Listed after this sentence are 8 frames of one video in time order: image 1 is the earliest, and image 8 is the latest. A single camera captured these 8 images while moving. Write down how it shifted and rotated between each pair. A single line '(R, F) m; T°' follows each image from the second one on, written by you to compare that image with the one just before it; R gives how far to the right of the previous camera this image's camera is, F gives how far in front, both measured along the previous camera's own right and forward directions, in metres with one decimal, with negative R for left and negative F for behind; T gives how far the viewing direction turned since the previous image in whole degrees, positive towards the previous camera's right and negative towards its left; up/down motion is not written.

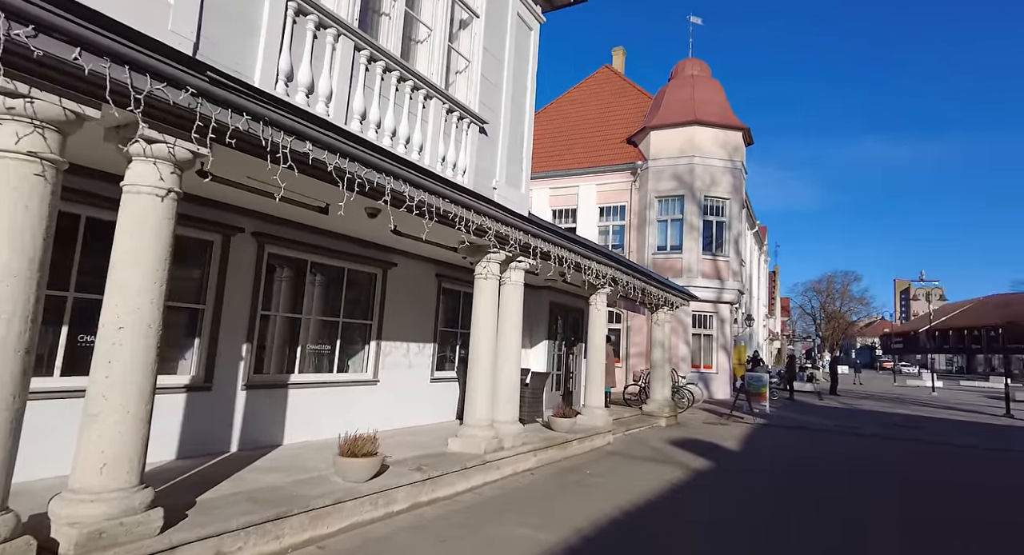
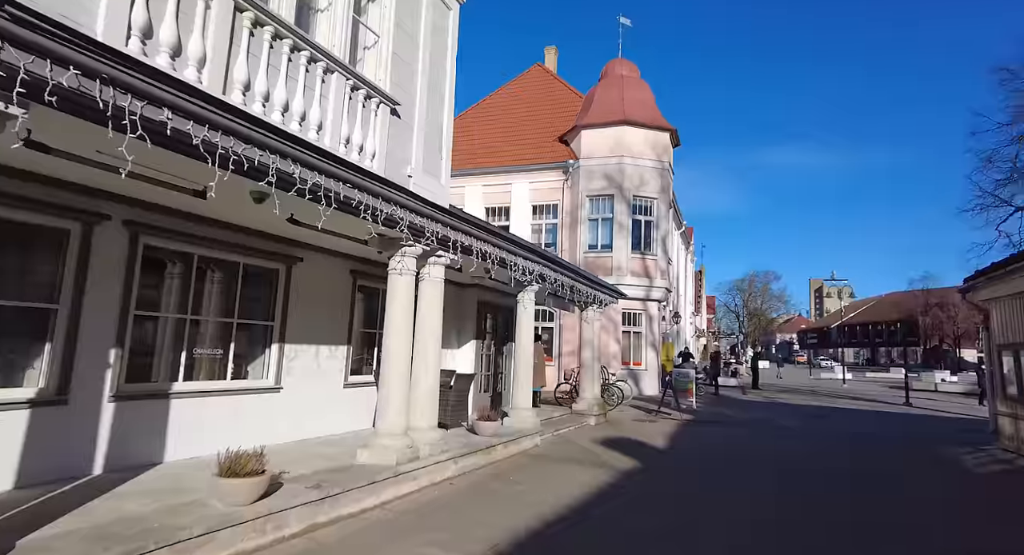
(+0.2, +0.4) m; +7°
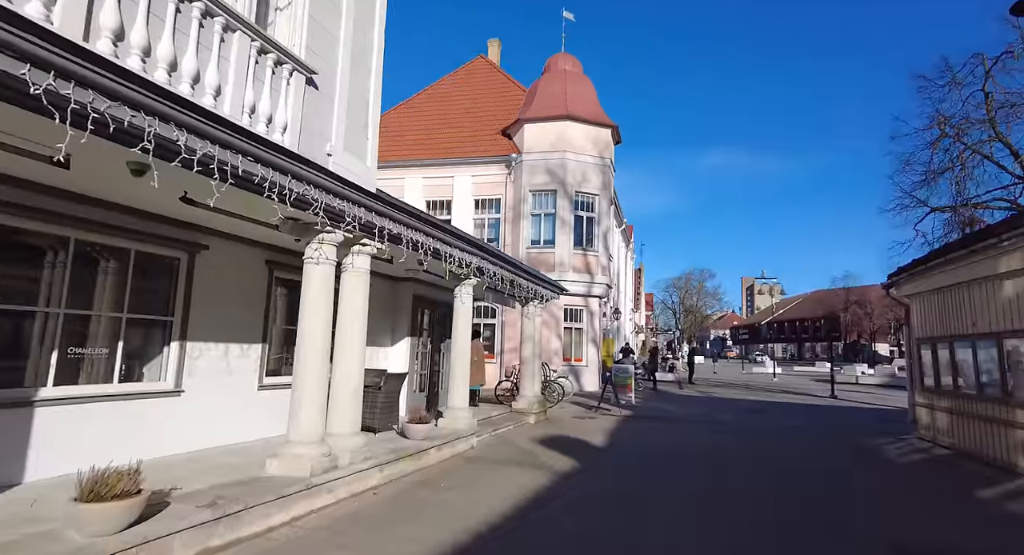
(+0.1, +0.4) m; +6°
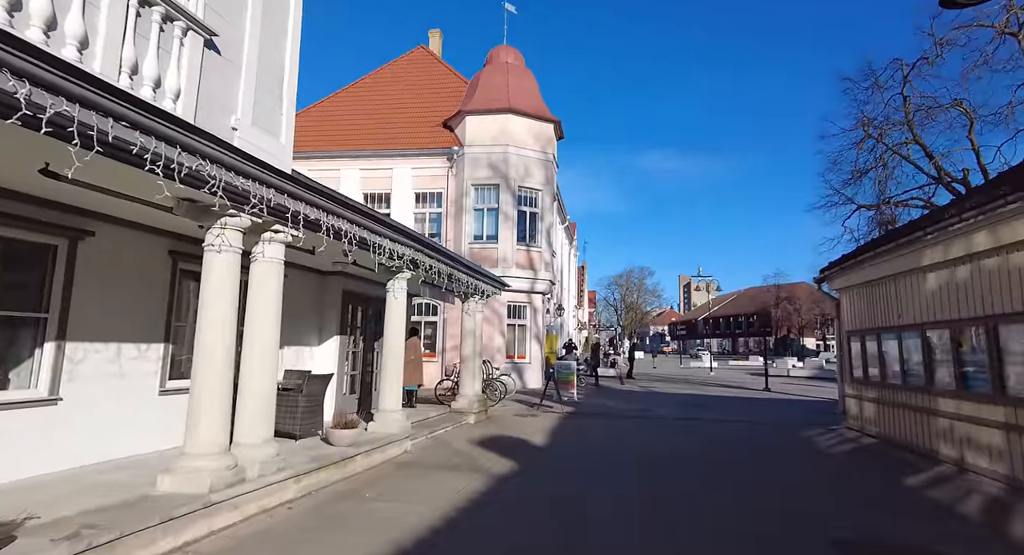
(+0.1, +0.4) m; +6°
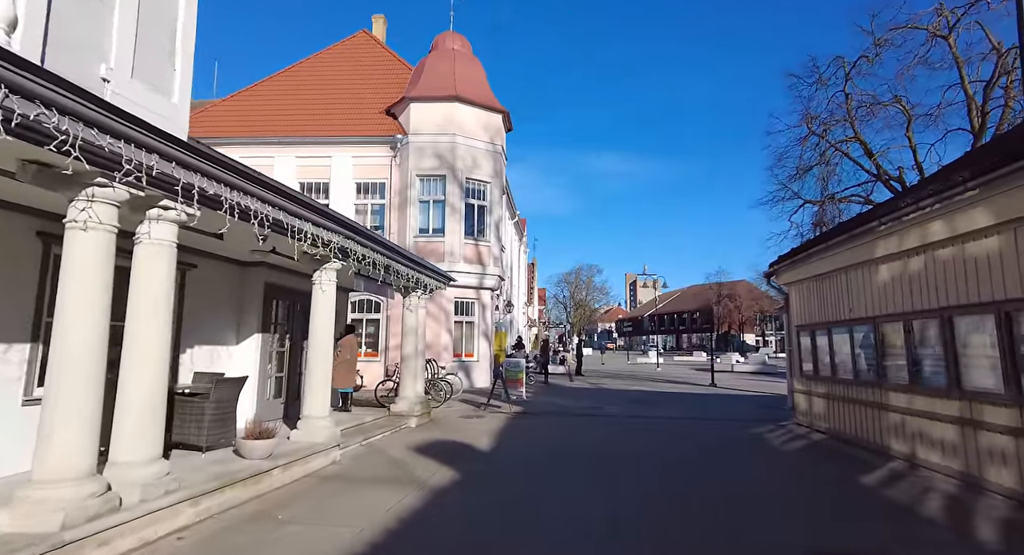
(+0.1, +0.6) m; +5°
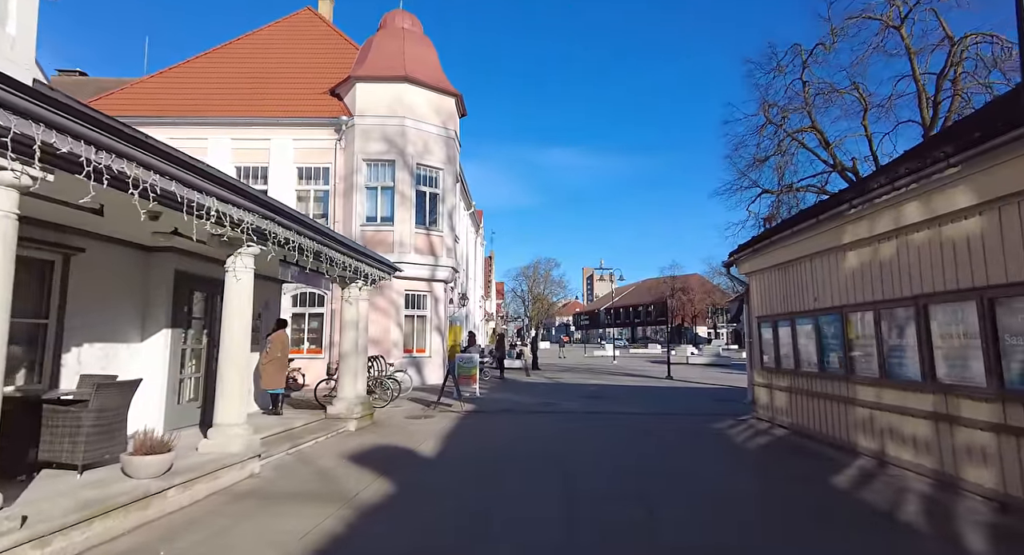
(+0.2, +0.8) m; +4°
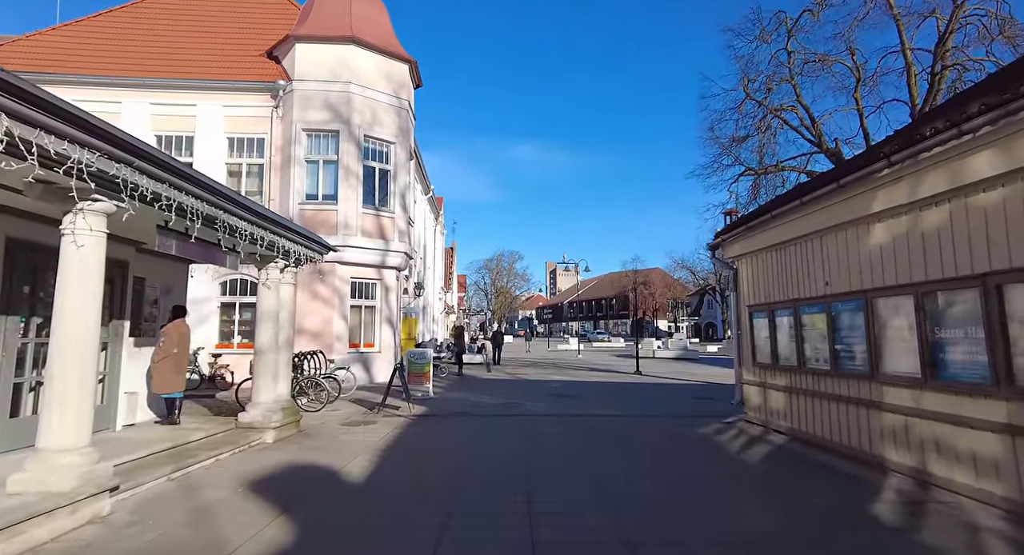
(+0.1, +1.6) m; +4°
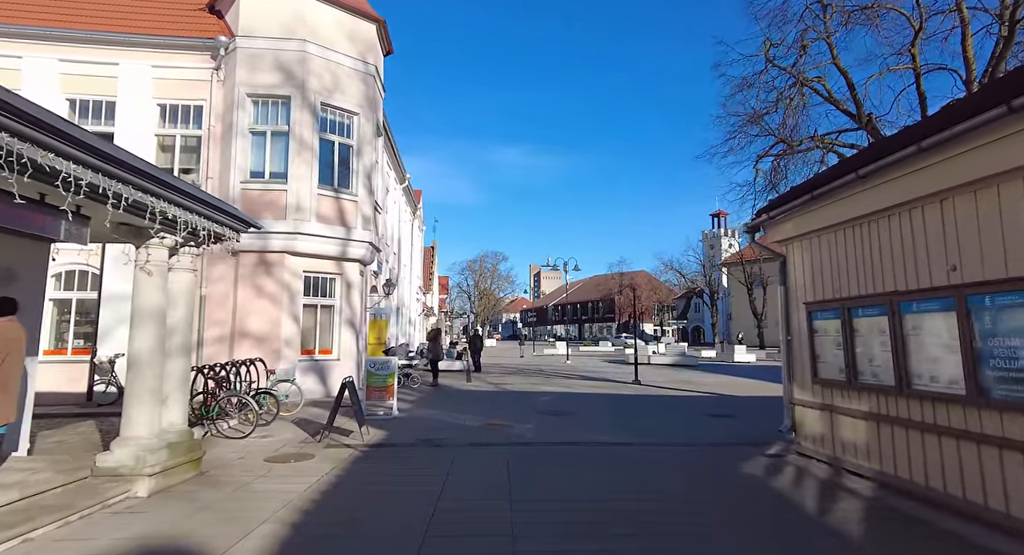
(0.0, +2.3) m; +2°
